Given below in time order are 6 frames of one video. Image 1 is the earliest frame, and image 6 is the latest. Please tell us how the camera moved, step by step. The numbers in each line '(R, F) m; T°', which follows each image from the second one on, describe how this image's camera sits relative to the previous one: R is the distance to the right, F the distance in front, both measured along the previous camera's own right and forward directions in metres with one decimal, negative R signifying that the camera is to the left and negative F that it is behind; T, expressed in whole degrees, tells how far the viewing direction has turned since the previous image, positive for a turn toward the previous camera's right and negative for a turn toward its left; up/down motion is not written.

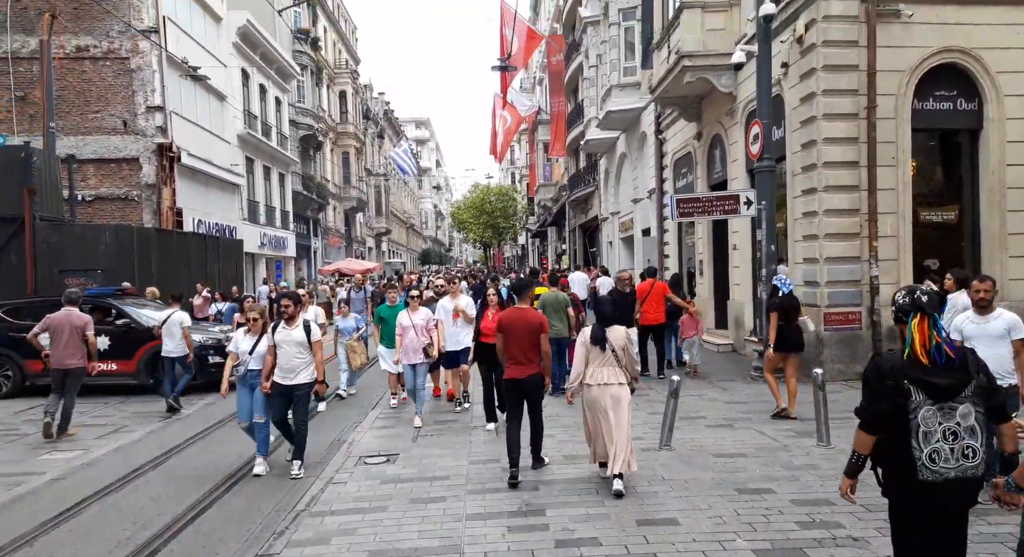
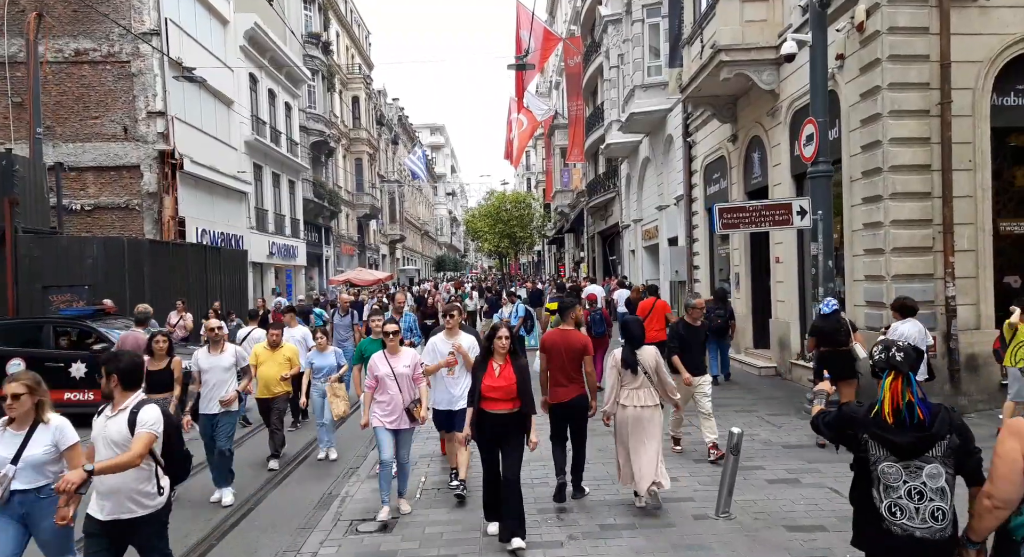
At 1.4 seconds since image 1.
(-0.1, +1.4) m; -1°
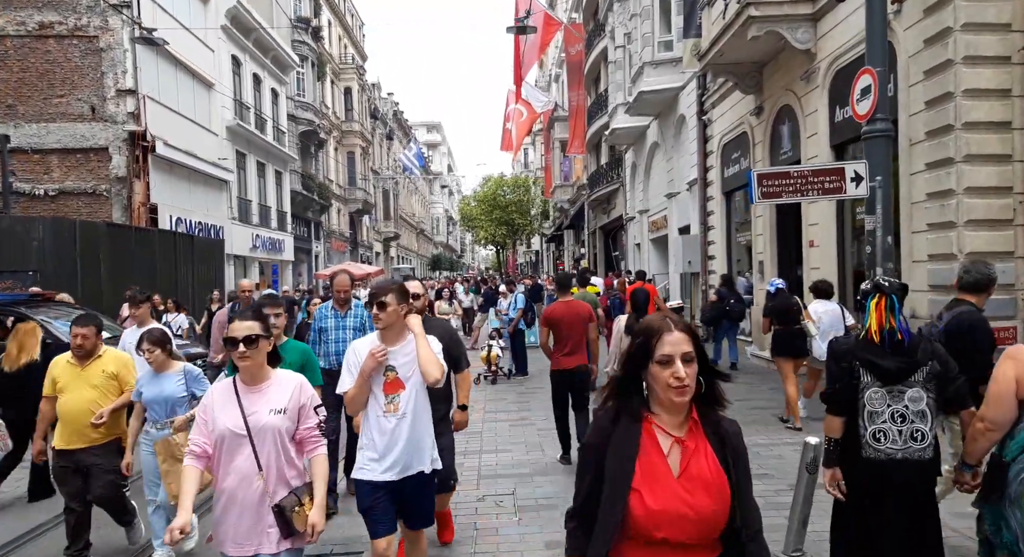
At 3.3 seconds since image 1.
(0.0, +1.7) m; 0°
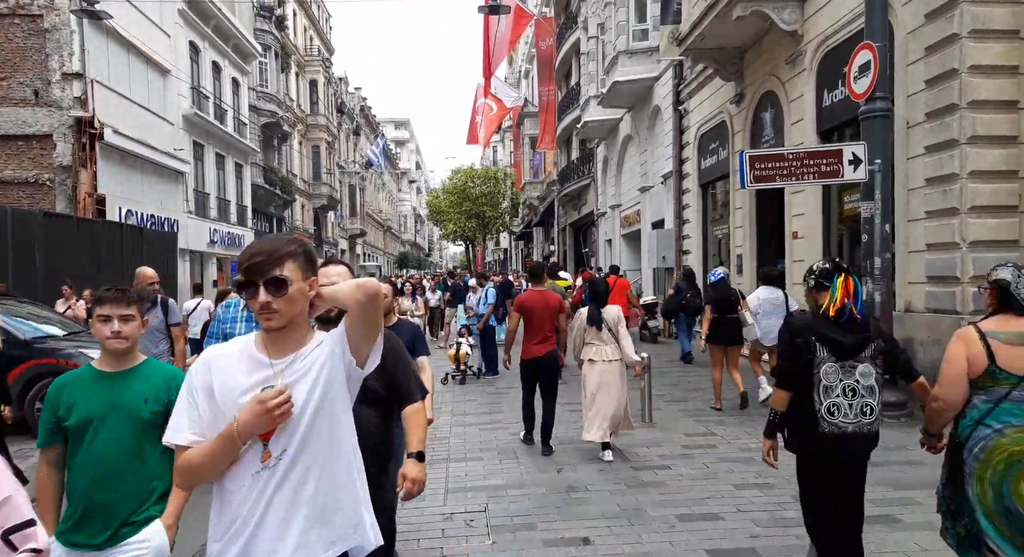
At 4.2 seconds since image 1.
(0.0, +0.7) m; +2°
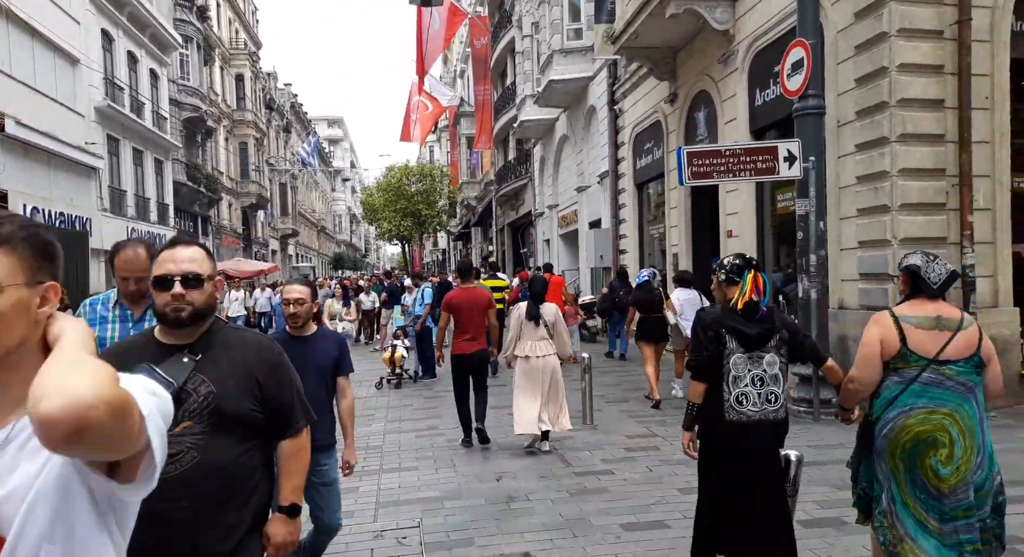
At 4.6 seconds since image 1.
(0.0, +0.2) m; +4°
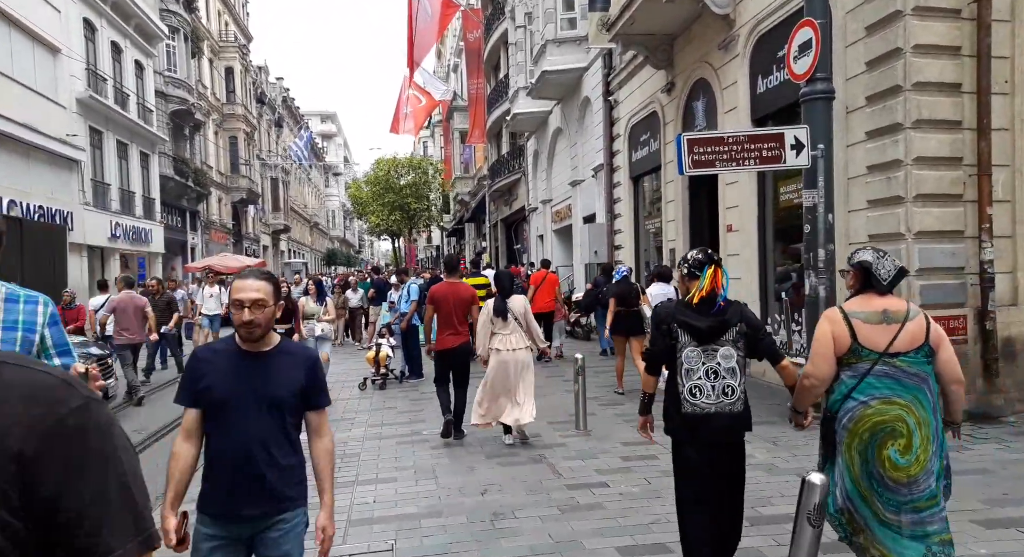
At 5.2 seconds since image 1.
(+0.1, +0.5) m; 0°
